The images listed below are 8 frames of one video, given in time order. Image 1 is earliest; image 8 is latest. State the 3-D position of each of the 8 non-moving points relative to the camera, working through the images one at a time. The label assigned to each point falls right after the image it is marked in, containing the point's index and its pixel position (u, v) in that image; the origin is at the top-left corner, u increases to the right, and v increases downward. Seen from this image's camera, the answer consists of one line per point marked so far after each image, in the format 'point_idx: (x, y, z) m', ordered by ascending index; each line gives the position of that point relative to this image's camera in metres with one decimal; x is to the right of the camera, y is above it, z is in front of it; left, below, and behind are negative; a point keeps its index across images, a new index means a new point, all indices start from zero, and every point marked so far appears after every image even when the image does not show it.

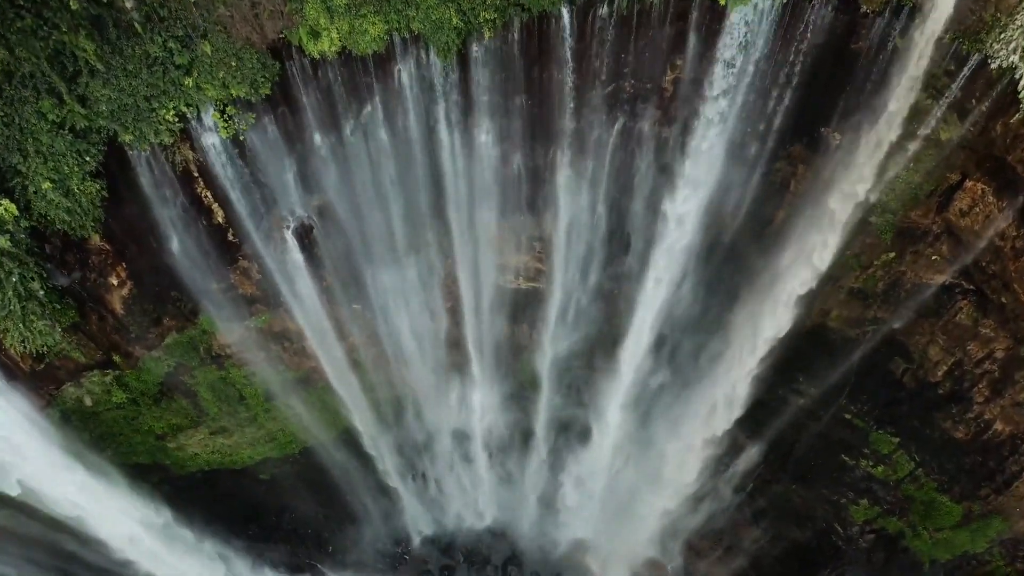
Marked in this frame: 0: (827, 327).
0: (+5.4, -0.7, +11.2) m
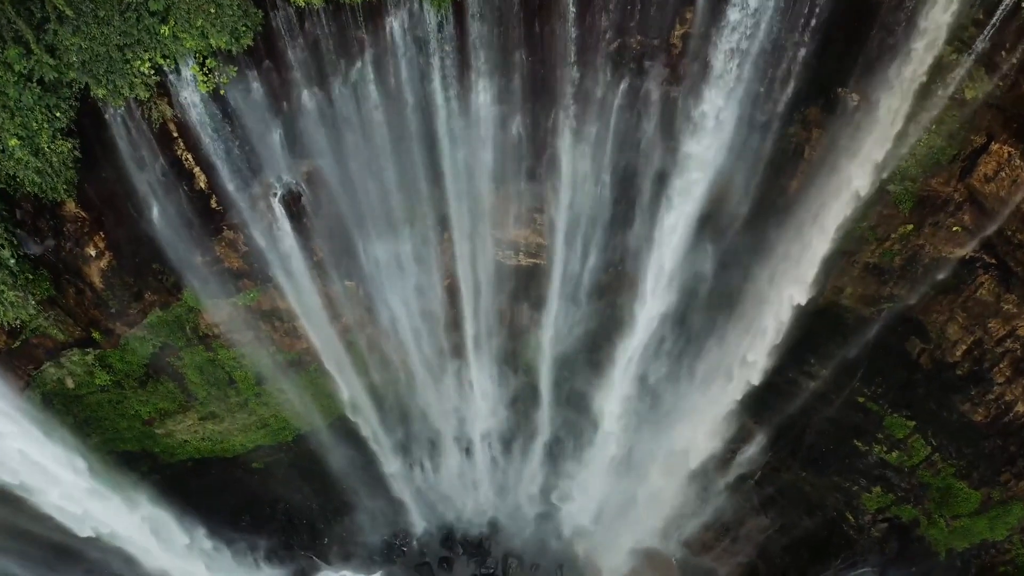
0: (+5.3, -0.3, +10.7) m
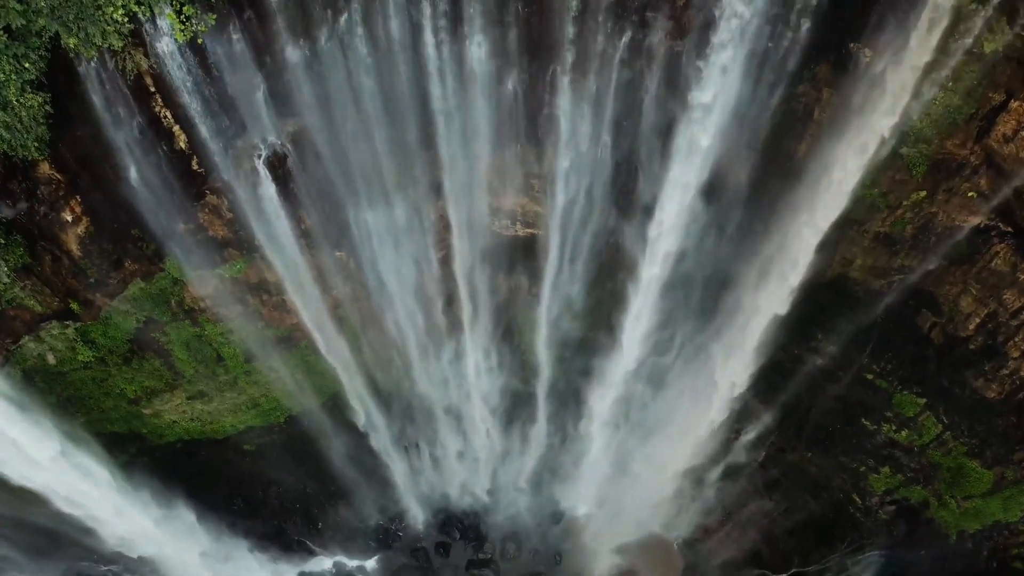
0: (+5.3, +0.1, +10.3) m
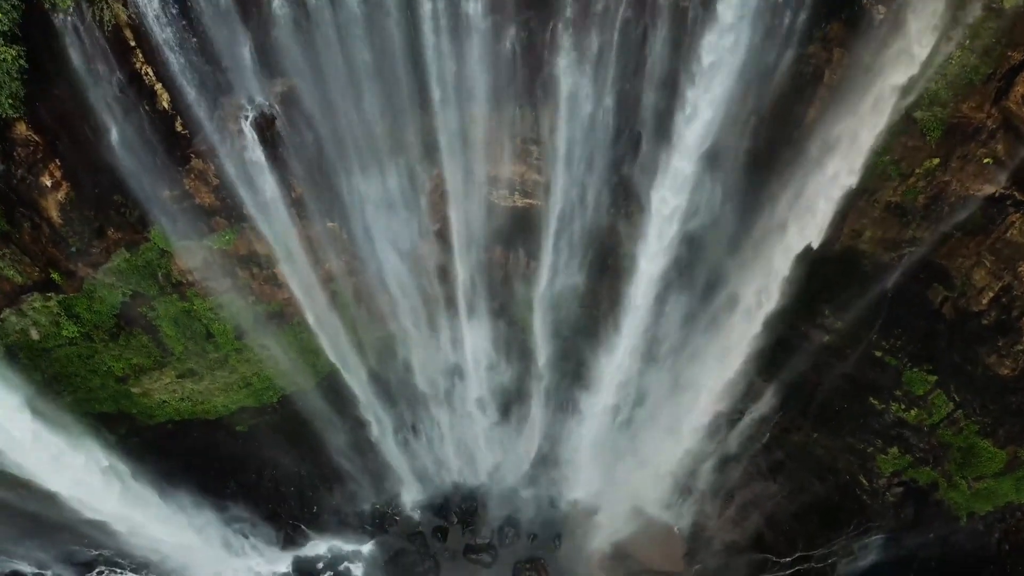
0: (+5.3, +0.6, +10.0) m
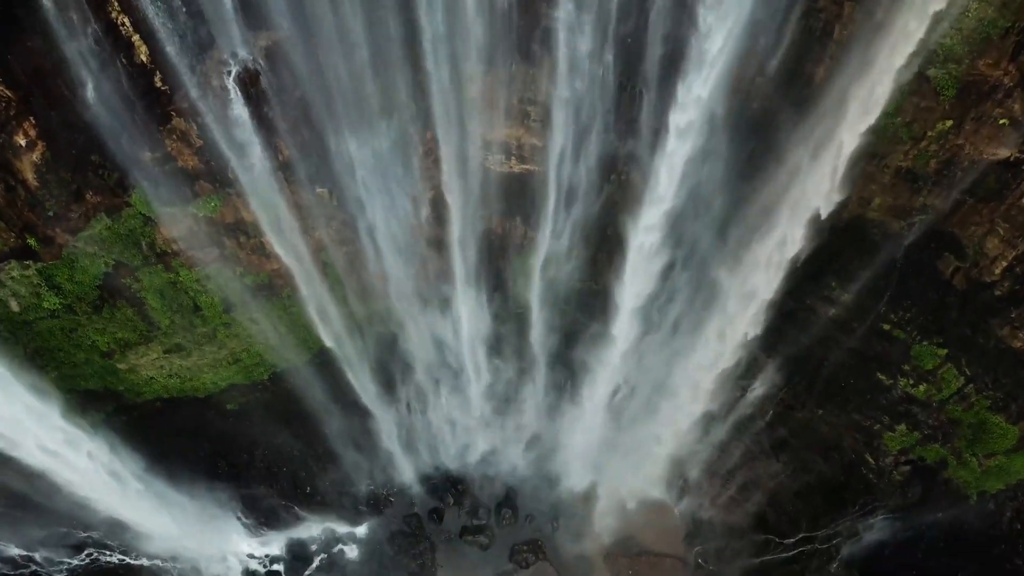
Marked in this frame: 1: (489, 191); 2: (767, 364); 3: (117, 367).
0: (+5.2, +1.0, +9.7) m
1: (-0.3, +1.5, +10.4) m
2: (+4.6, -1.4, +11.7) m
3: (-6.6, -1.3, +11.0) m
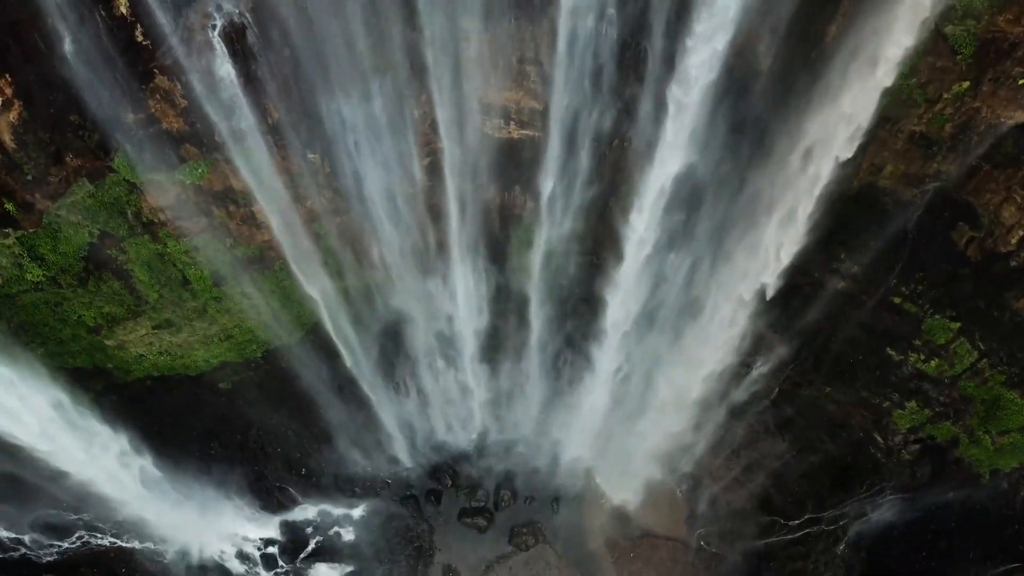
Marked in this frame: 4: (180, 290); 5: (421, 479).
0: (+5.2, +1.4, +9.3) m
1: (-0.4, +1.9, +10.1) m
2: (+4.6, -0.9, +11.4) m
3: (-6.6, -0.9, +10.7) m
4: (-5.2, 0.0, +10.3) m
5: (-1.8, -3.7, +12.9) m
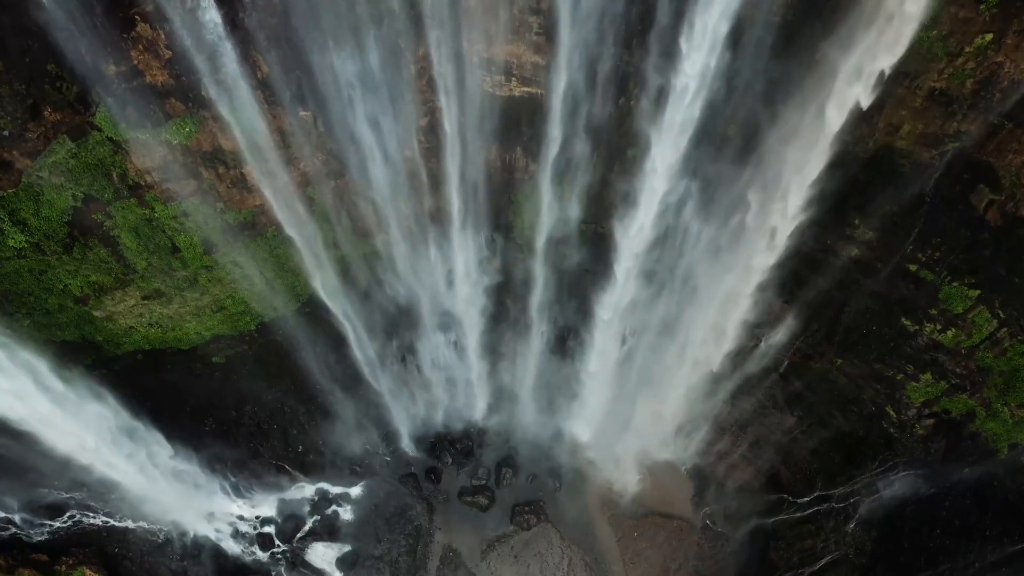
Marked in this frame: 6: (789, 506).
0: (+5.2, +1.9, +8.9) m
1: (-0.3, +2.4, +9.7) m
2: (+4.6, -0.4, +11.0) m
3: (-6.6, -0.4, +10.3) m
4: (-5.2, +0.4, +9.9) m
5: (-1.7, -3.2, +12.6) m
6: (+5.0, -3.9, +11.7) m
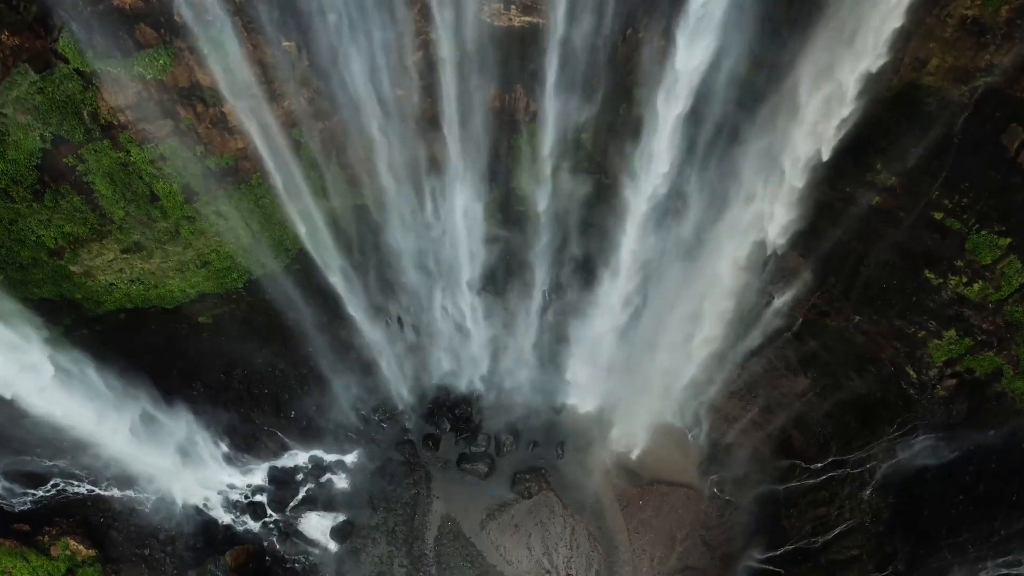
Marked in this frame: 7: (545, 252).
0: (+5.2, +2.6, +8.3) m
1: (-0.3, +3.1, +9.1) m
2: (+4.6, +0.3, +10.4) m
3: (-6.6, +0.3, +9.8) m
4: (-5.2, +1.1, +9.3) m
5: (-1.7, -2.4, +12.0) m
6: (+5.0, -3.1, +11.2) m
7: (+0.7, +0.5, +11.6) m
